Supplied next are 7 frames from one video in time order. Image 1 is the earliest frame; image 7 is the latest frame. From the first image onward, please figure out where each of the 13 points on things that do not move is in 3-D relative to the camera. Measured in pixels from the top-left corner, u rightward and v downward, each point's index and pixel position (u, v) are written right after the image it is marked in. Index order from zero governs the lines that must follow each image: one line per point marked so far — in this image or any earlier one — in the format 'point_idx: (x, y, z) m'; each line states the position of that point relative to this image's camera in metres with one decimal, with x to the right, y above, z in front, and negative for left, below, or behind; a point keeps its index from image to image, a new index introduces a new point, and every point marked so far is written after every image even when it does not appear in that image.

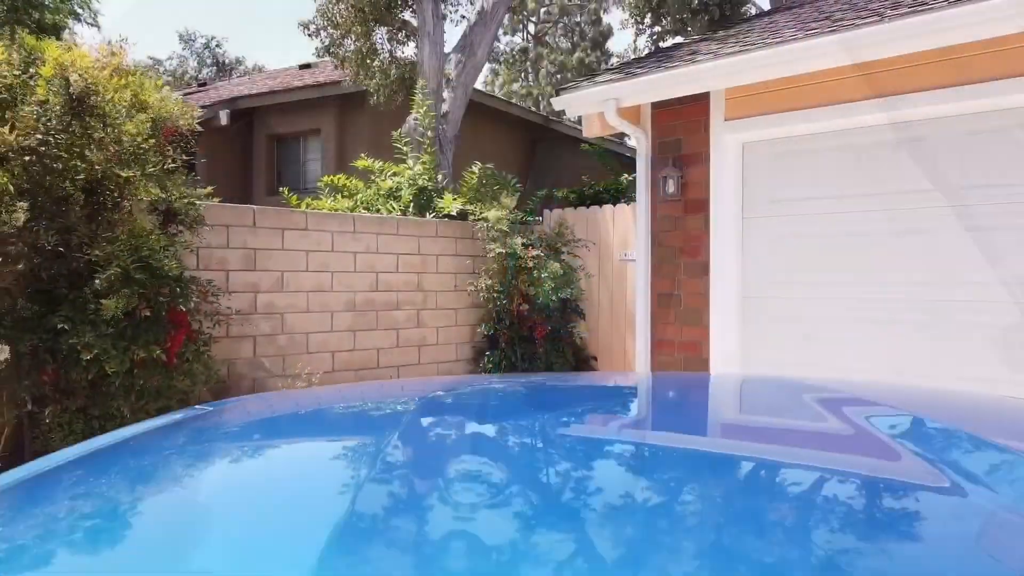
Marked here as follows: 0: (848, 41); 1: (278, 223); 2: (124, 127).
0: (+2.5, +1.8, +4.4) m
1: (-2.2, +0.6, +5.5) m
2: (-2.6, +1.1, +4.1) m
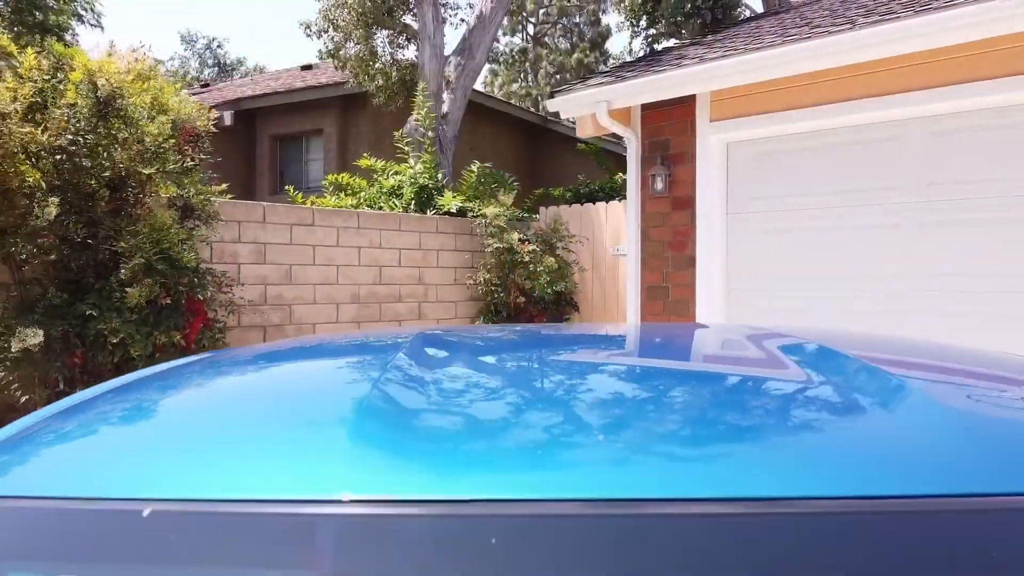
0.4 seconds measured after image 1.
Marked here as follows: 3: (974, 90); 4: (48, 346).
0: (+2.4, +1.9, +4.7) m
1: (-2.2, +0.7, +5.8) m
2: (-2.7, +1.2, +4.4) m
3: (+3.5, +1.5, +4.4) m
4: (-3.1, -0.4, +4.1) m
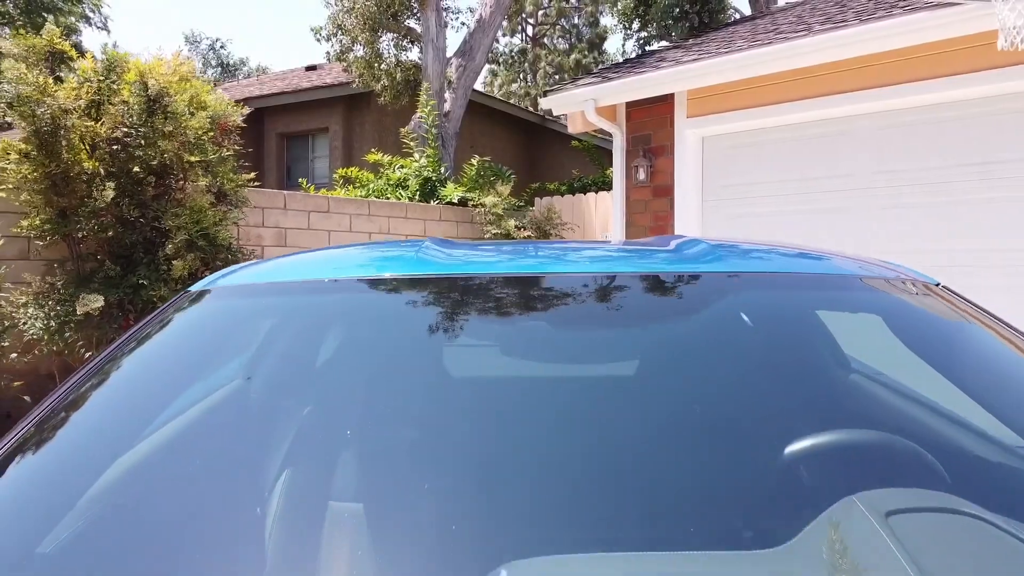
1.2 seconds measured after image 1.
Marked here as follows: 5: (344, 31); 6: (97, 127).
0: (+2.4, +2.1, +5.3) m
1: (-2.2, +0.9, +6.4) m
2: (-2.7, +1.4, +5.0) m
3: (+3.4, +1.7, +5.0) m
4: (-3.2, -0.2, +4.7) m
5: (-3.2, +4.8, +11.2) m
6: (-3.2, +1.2, +4.5) m
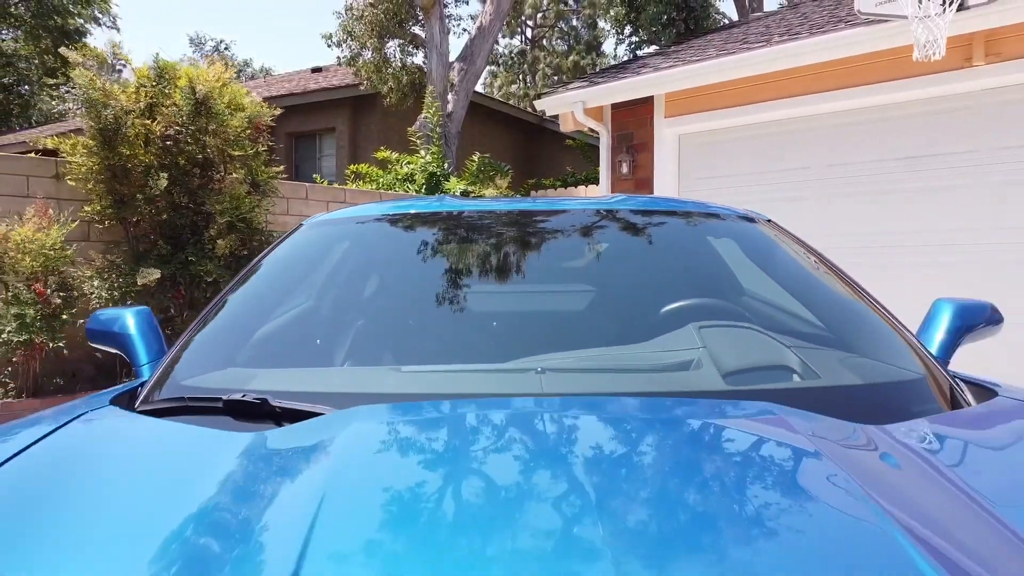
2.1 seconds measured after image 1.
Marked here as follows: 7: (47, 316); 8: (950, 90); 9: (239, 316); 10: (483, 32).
0: (+2.4, +2.3, +6.1) m
1: (-2.3, +1.1, +7.2) m
2: (-2.7, +1.6, +5.7) m
3: (+3.4, +1.9, +5.8) m
4: (-3.2, 0.0, +5.5) m
5: (-3.2, +5.1, +12.0) m
6: (-3.2, +1.5, +5.3) m
7: (-3.9, -0.2, +5.0) m
8: (+4.0, +1.8, +5.4) m
9: (-0.9, -0.1, +2.0) m
10: (-0.6, +4.9, +11.4) m
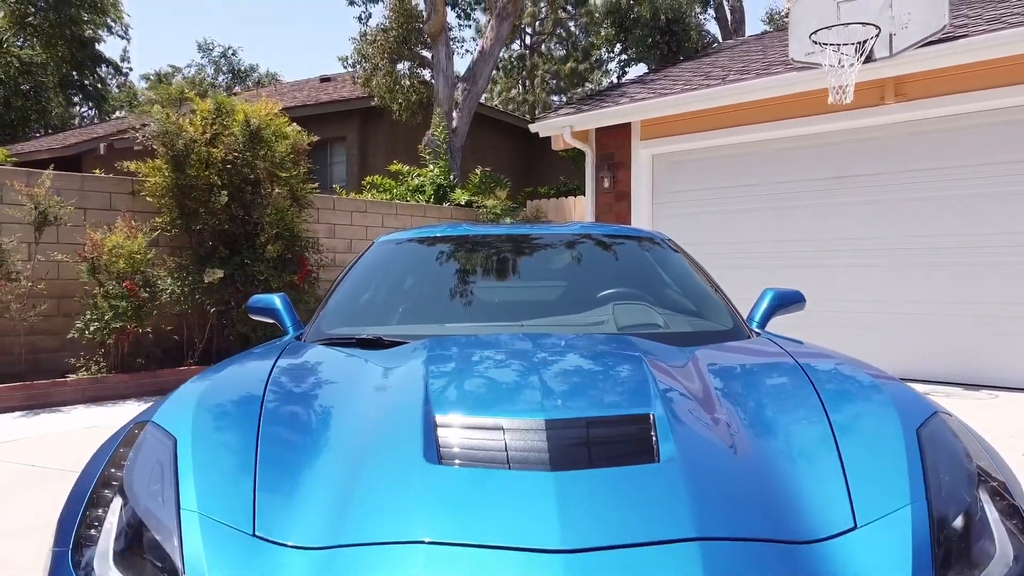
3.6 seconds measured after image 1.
0: (+2.3, +2.4, +7.2) m
1: (-2.3, +1.1, +8.3) m
2: (-2.8, +1.6, +6.9) m
3: (+3.4, +1.9, +7.0) m
4: (-3.2, +0.1, +6.6) m
5: (-3.2, +5.1, +13.1) m
6: (-3.3, +1.5, +6.5) m
7: (-3.9, -0.2, +6.2) m
8: (+4.0, +1.8, +6.6) m
9: (-0.9, 0.0, +3.1) m
10: (-0.6, +4.9, +12.6) m
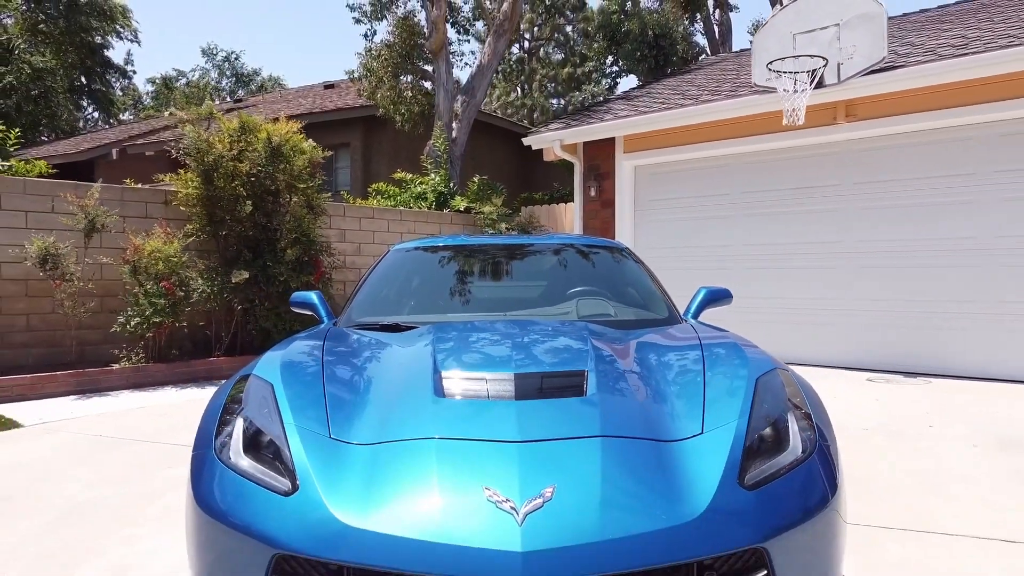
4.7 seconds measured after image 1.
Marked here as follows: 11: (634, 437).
0: (+2.3, +2.4, +8.0) m
1: (-2.4, +1.1, +9.1) m
2: (-2.8, +1.6, +7.7) m
3: (+3.3, +2.0, +7.8) m
4: (-3.3, +0.1, +7.4) m
5: (-3.3, +5.1, +13.9) m
6: (-3.3, +1.5, +7.3) m
7: (-4.0, -0.2, +6.9) m
8: (+3.9, +1.8, +7.4) m
9: (-1.0, 0.0, +3.9) m
10: (-0.7, +4.9, +13.4) m
11: (+0.4, -0.5, +2.1) m
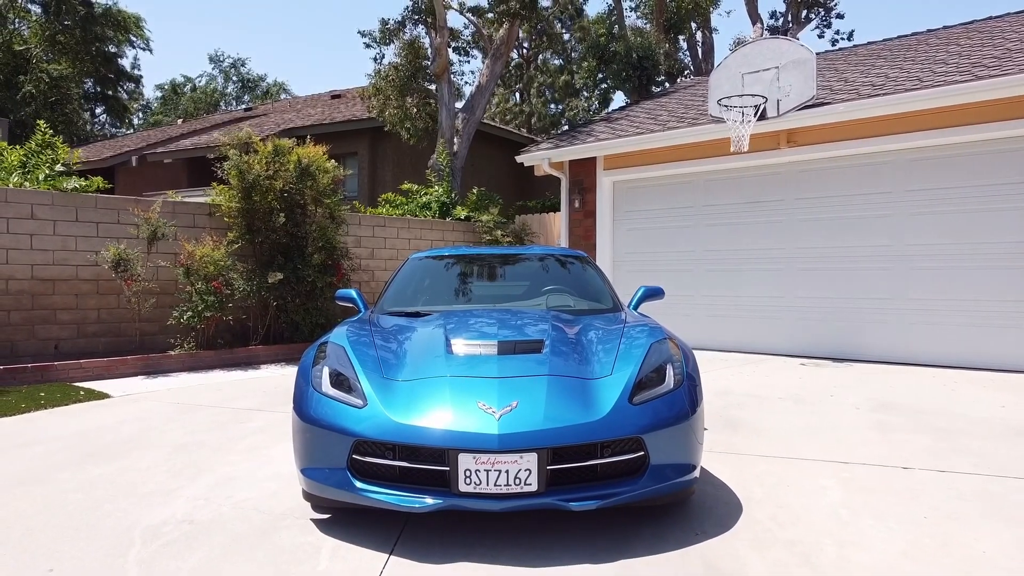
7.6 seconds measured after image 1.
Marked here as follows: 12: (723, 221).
0: (+2.2, +2.4, +9.4) m
1: (-2.5, +1.1, +10.5) m
2: (-2.9, +1.7, +9.0) m
3: (+3.2, +2.0, +9.1) m
4: (-3.4, +0.1, +8.8) m
5: (-3.4, +5.1, +15.3) m
6: (-3.4, +1.5, +8.6) m
7: (-4.1, -0.2, +8.3) m
8: (+3.8, +1.9, +8.7) m
9: (-1.1, 0.0, +5.3) m
10: (-0.8, +4.9, +14.7) m
11: (+0.3, -0.5, +3.4) m
12: (+3.3, +1.1, +9.2) m
